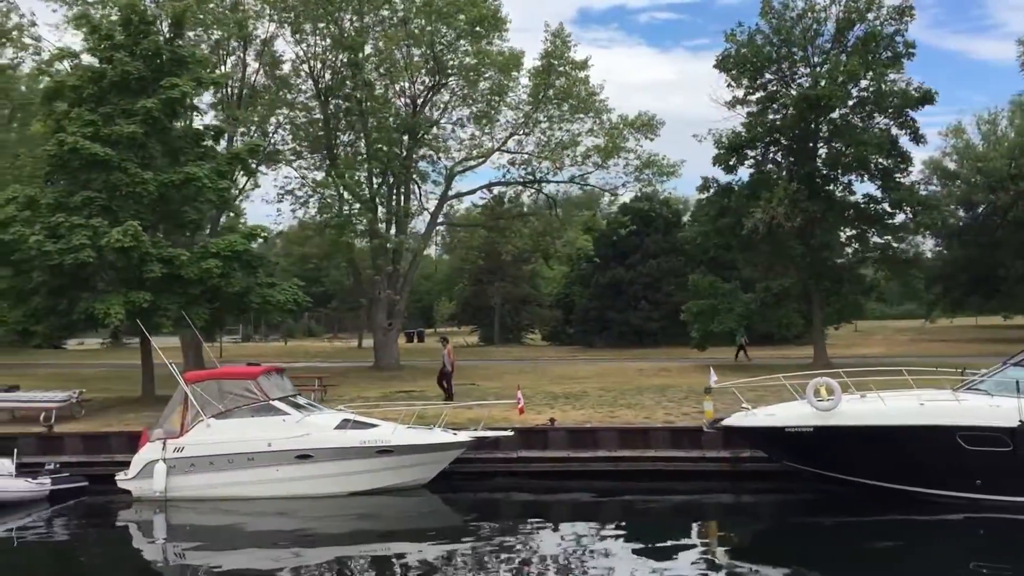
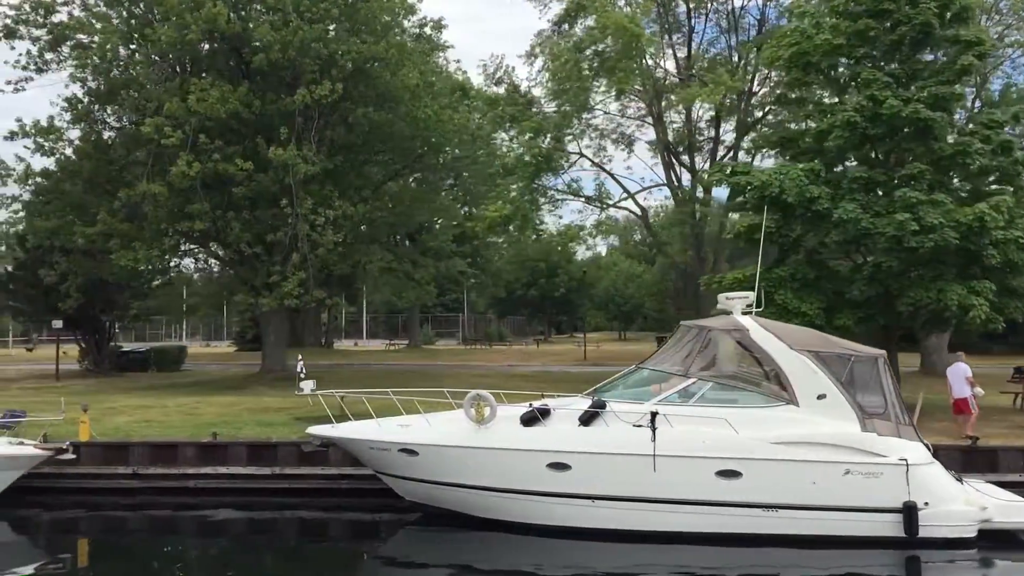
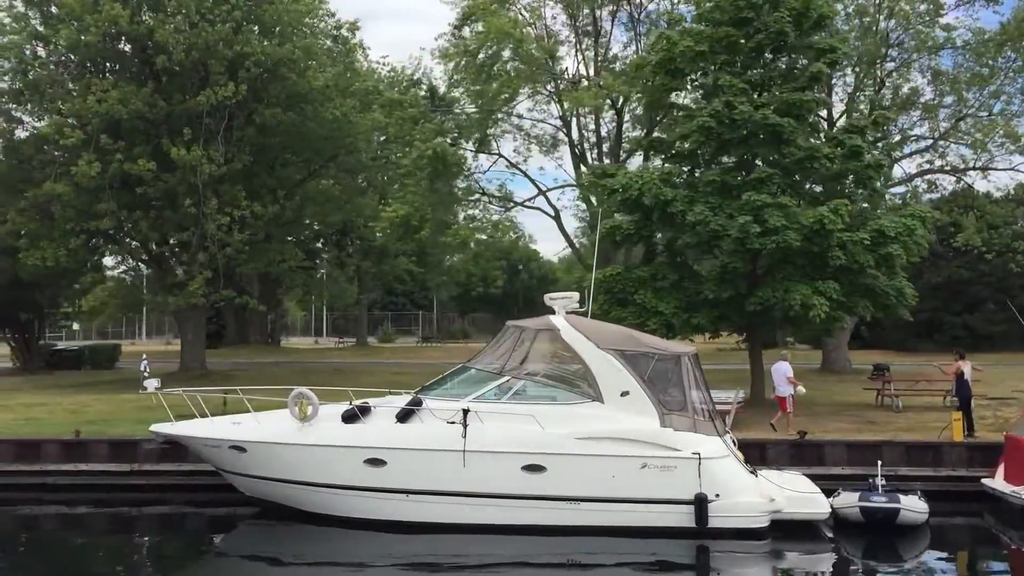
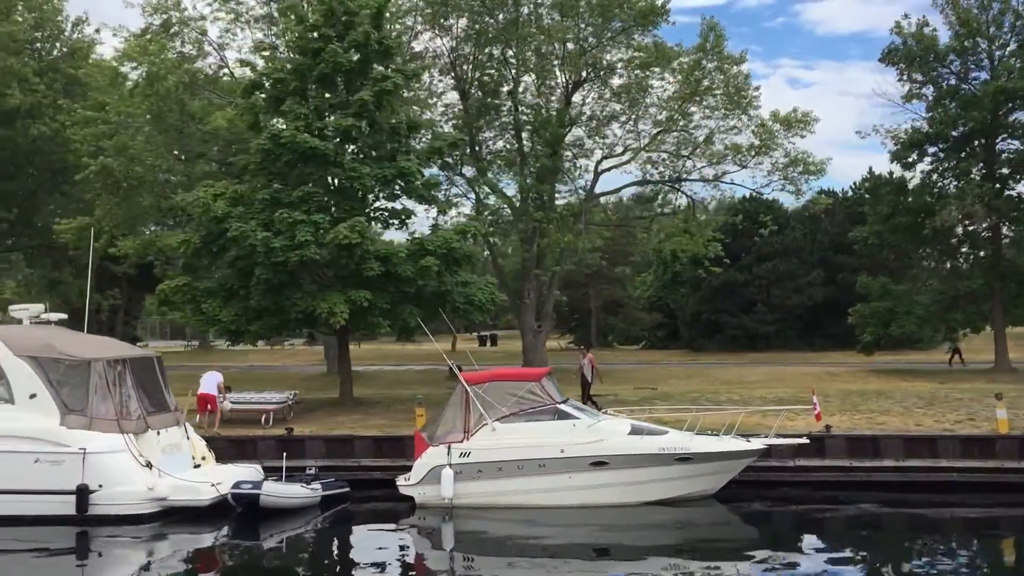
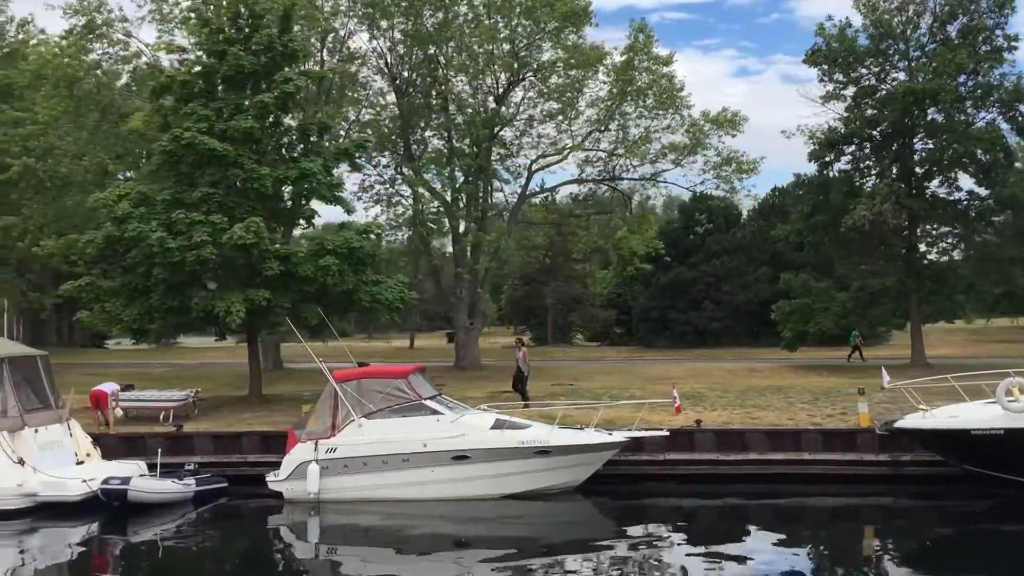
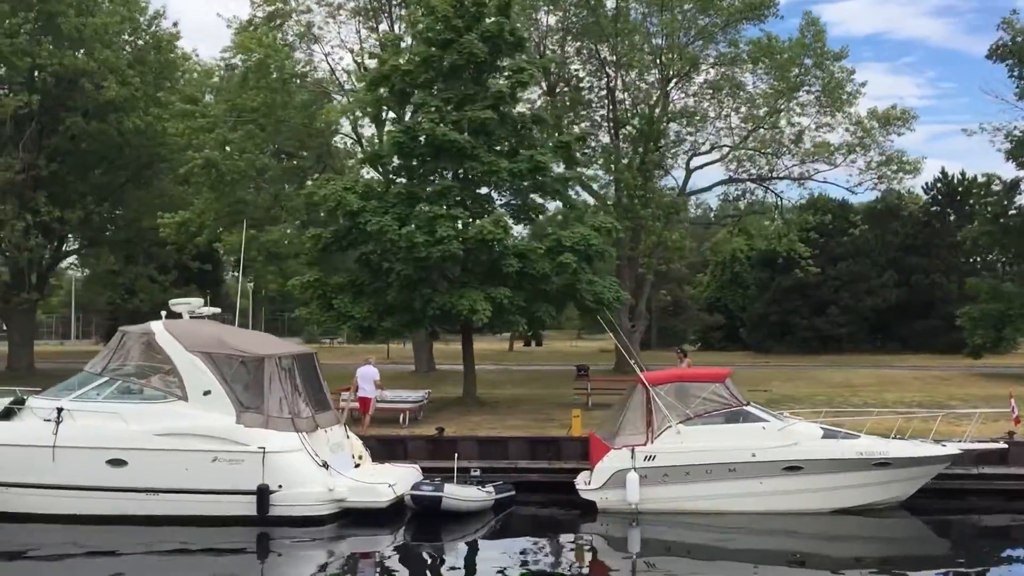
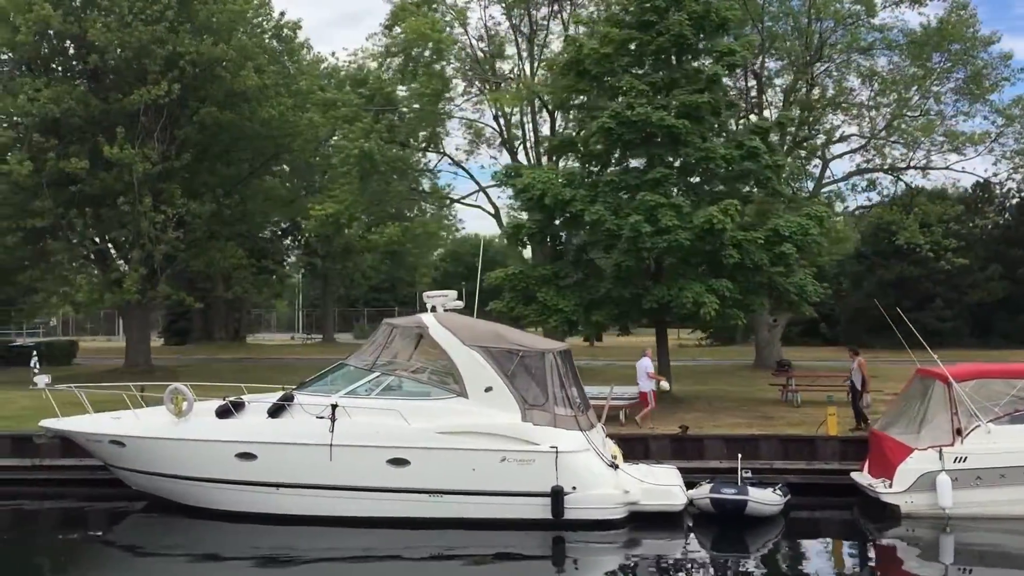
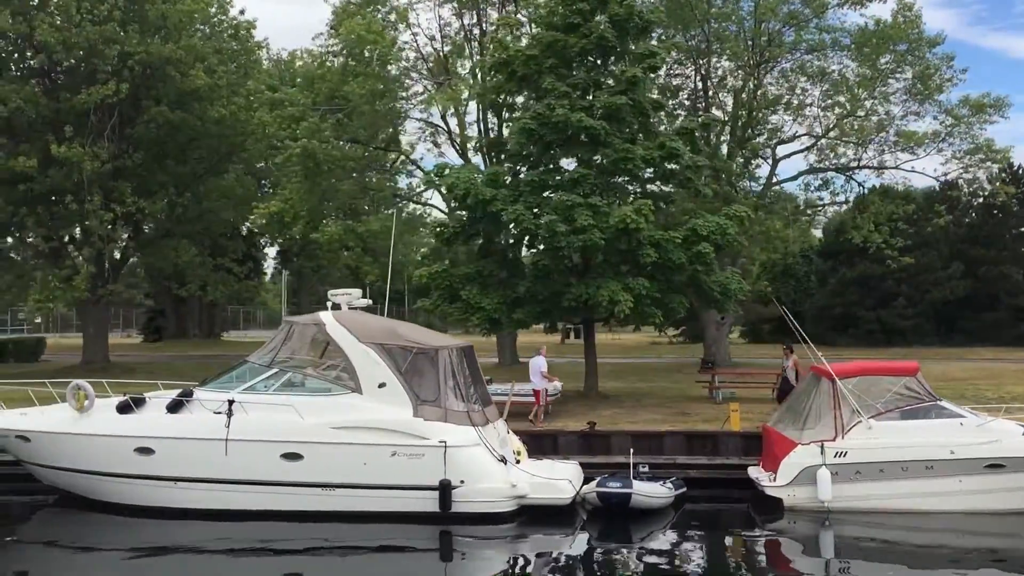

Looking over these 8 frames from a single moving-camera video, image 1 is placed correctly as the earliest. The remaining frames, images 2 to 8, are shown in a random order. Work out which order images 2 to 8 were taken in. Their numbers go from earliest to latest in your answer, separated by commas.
5, 4, 6, 8, 7, 3, 2
